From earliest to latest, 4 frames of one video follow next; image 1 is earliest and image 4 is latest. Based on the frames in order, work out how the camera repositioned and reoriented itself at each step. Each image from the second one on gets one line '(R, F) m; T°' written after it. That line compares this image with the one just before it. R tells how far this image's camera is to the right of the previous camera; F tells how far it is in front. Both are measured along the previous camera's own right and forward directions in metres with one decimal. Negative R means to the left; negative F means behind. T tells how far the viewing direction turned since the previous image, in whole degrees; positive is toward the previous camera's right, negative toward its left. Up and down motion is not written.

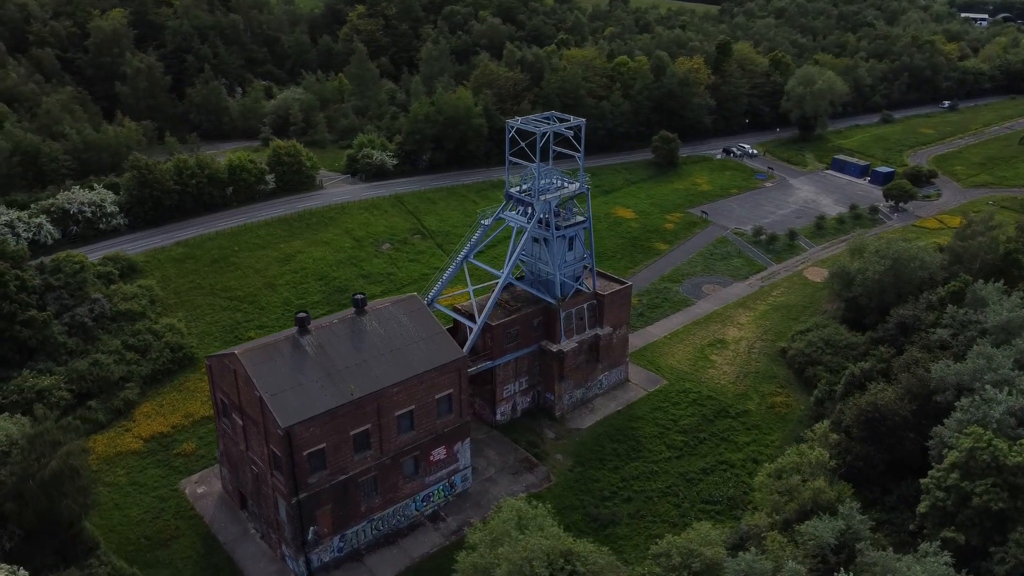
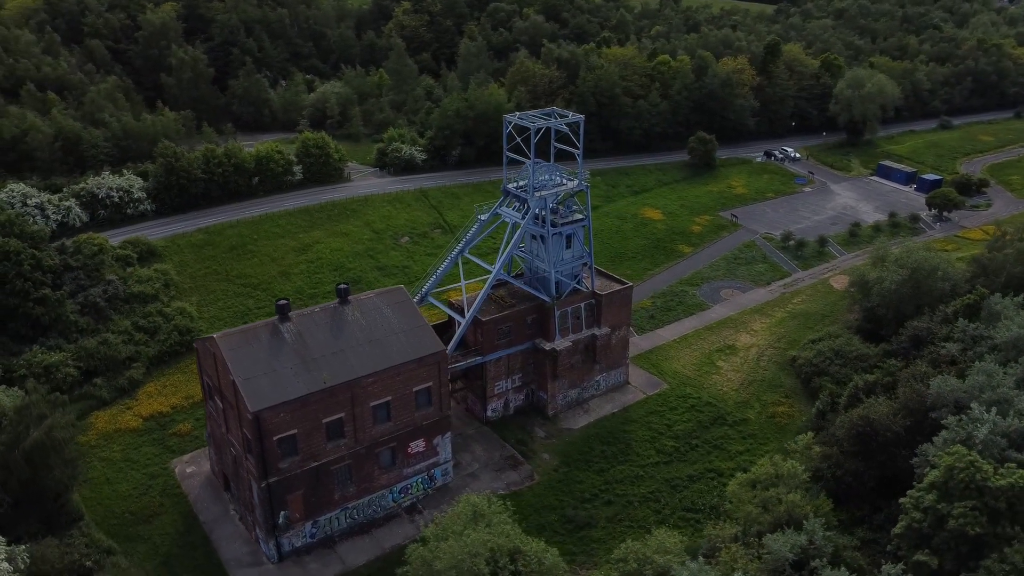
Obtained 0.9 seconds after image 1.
(+3.6, +0.4) m; -4°
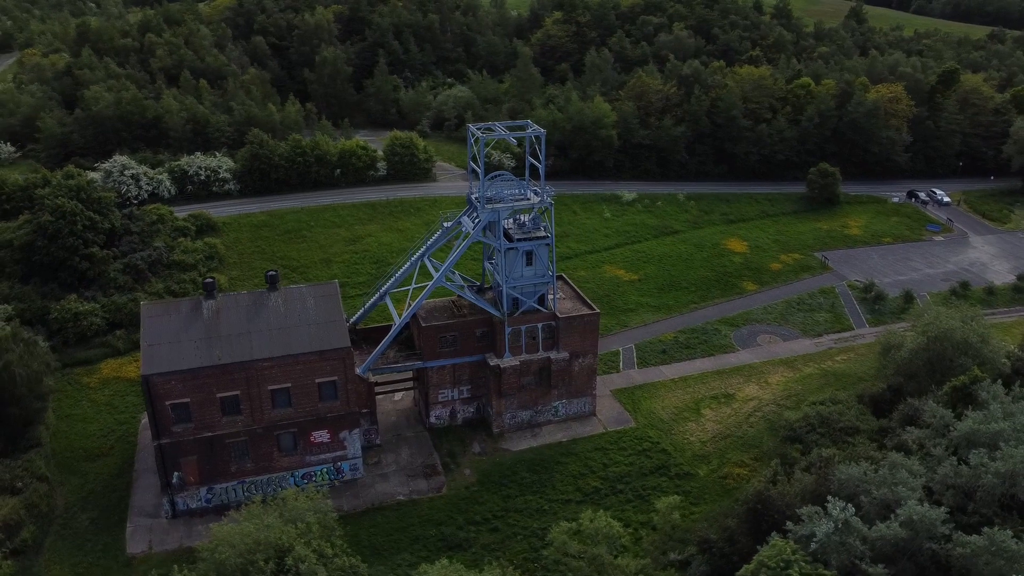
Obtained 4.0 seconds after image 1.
(+14.0, +2.6) m; -16°
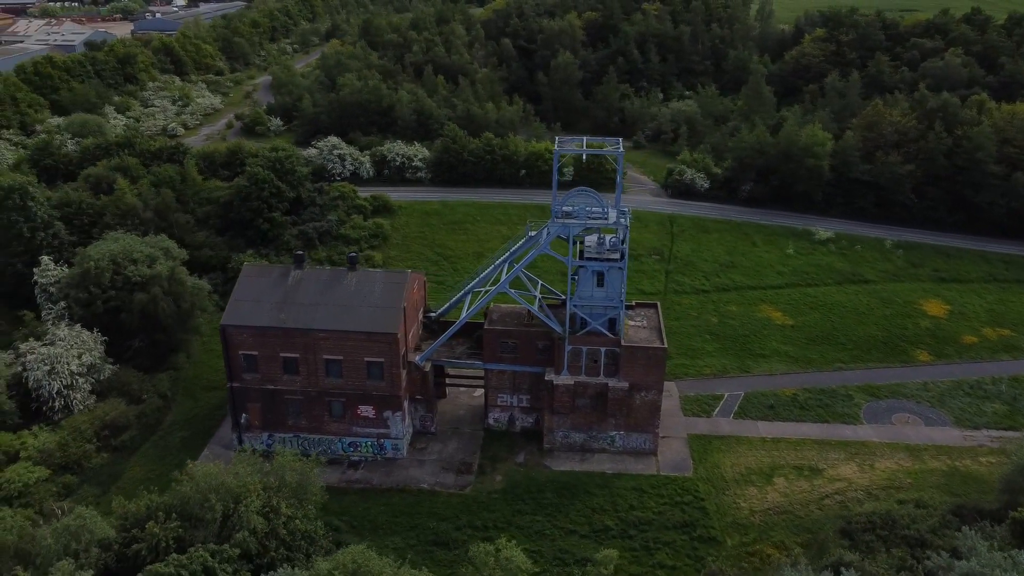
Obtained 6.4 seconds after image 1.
(+11.5, +2.3) m; -21°
